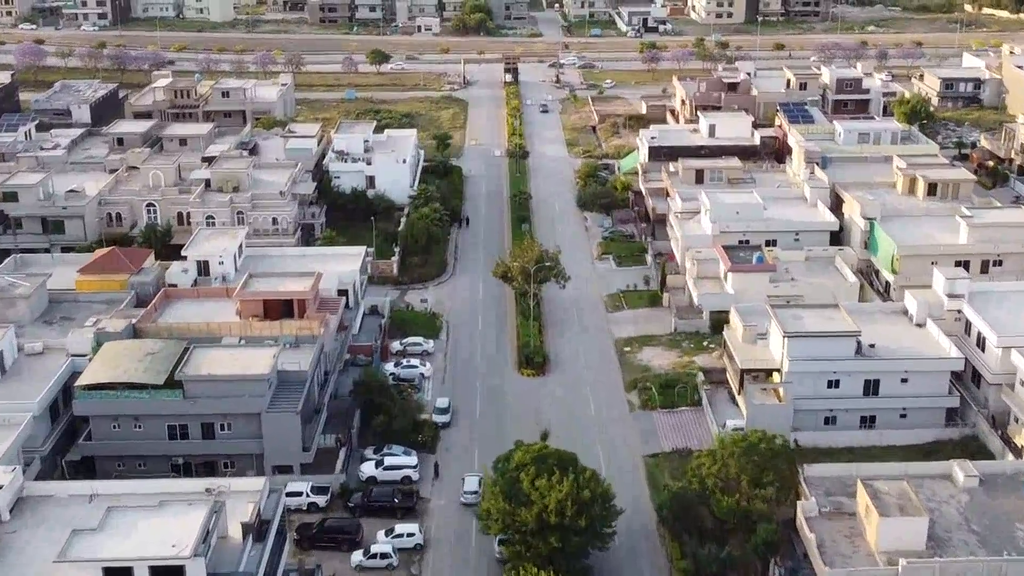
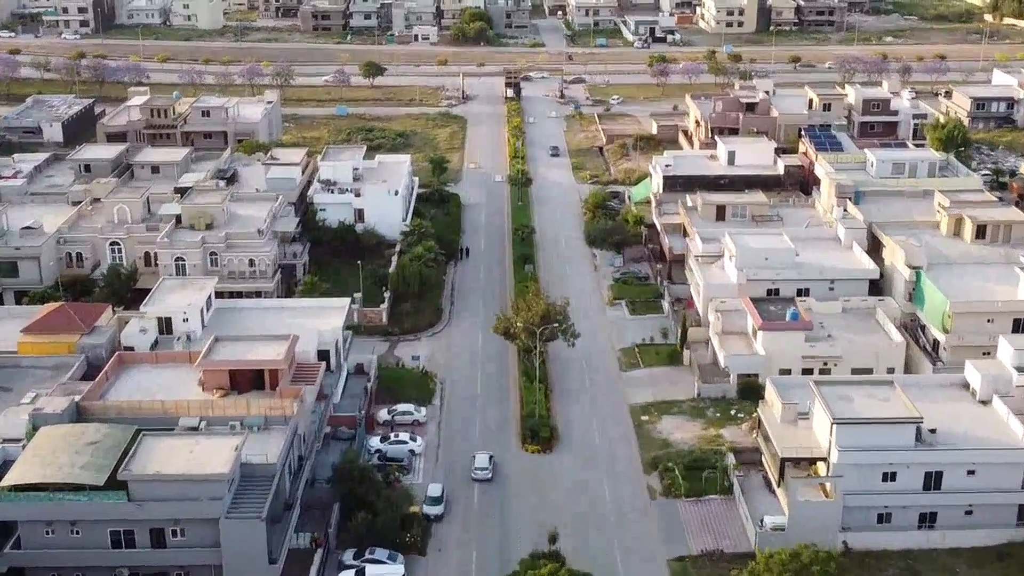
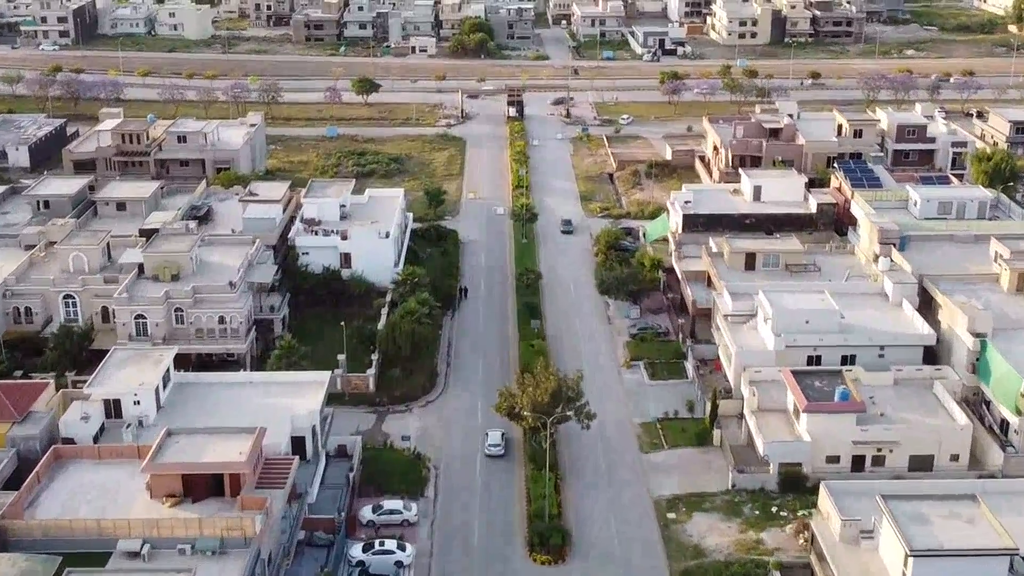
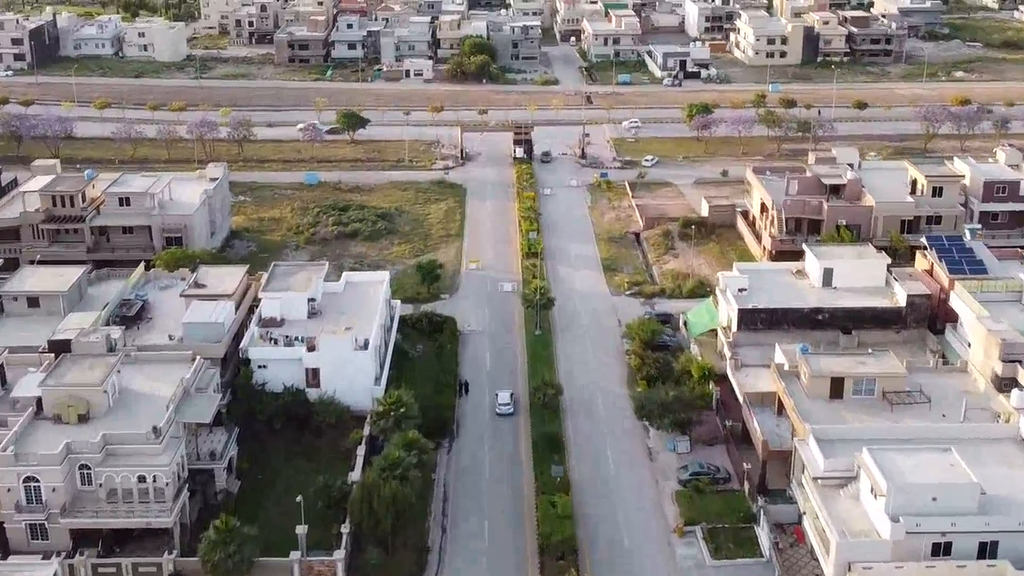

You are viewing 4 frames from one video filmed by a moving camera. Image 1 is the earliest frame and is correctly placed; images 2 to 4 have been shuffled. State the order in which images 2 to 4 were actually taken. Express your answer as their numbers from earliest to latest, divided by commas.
2, 3, 4
